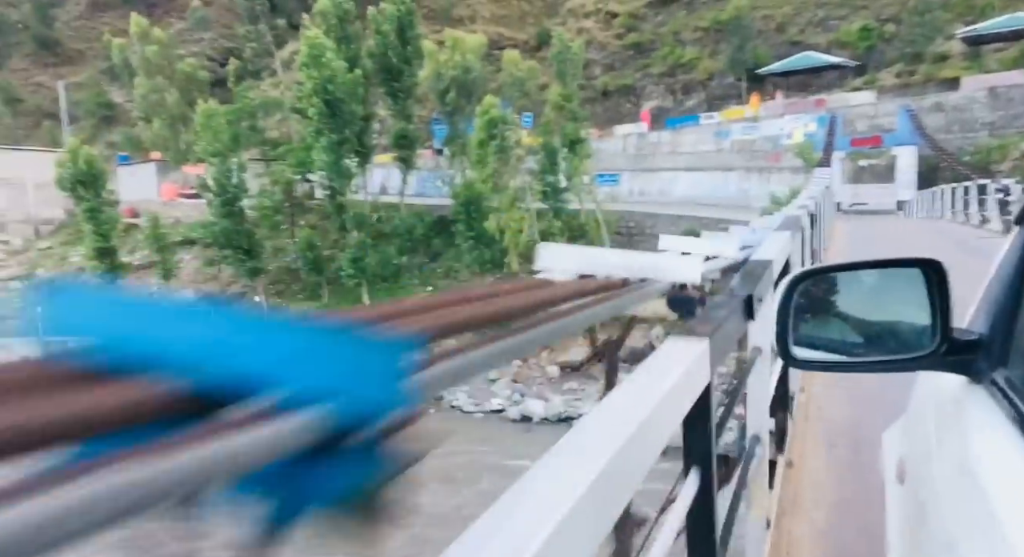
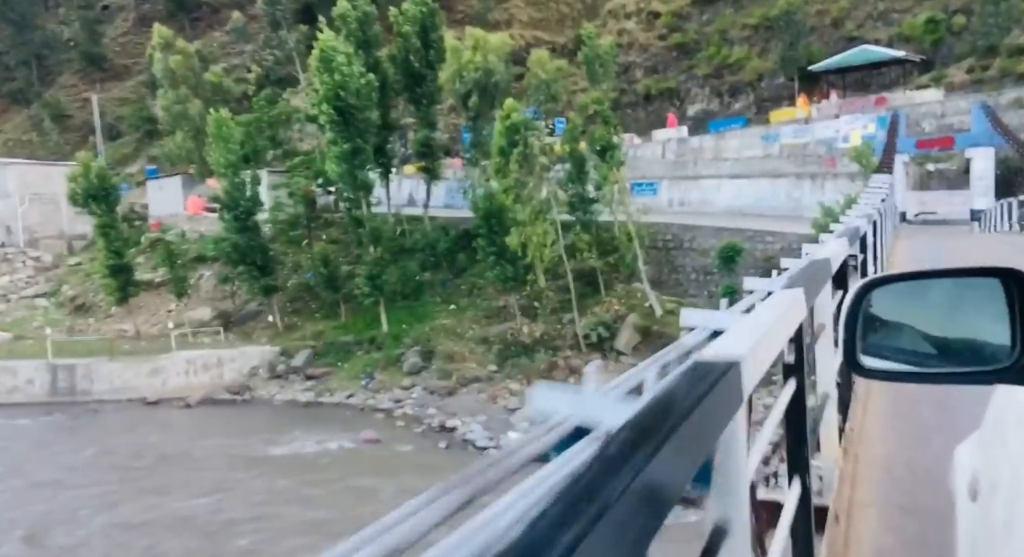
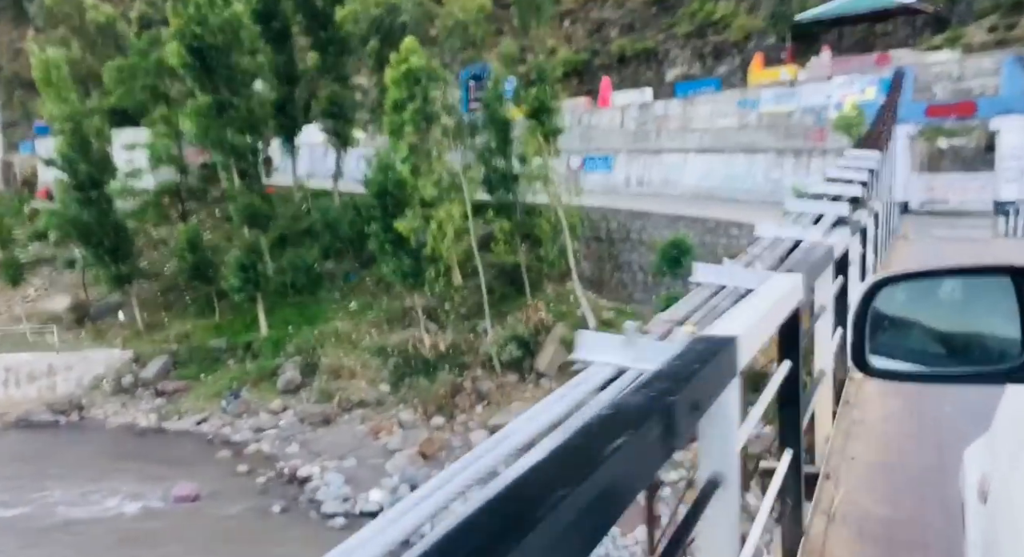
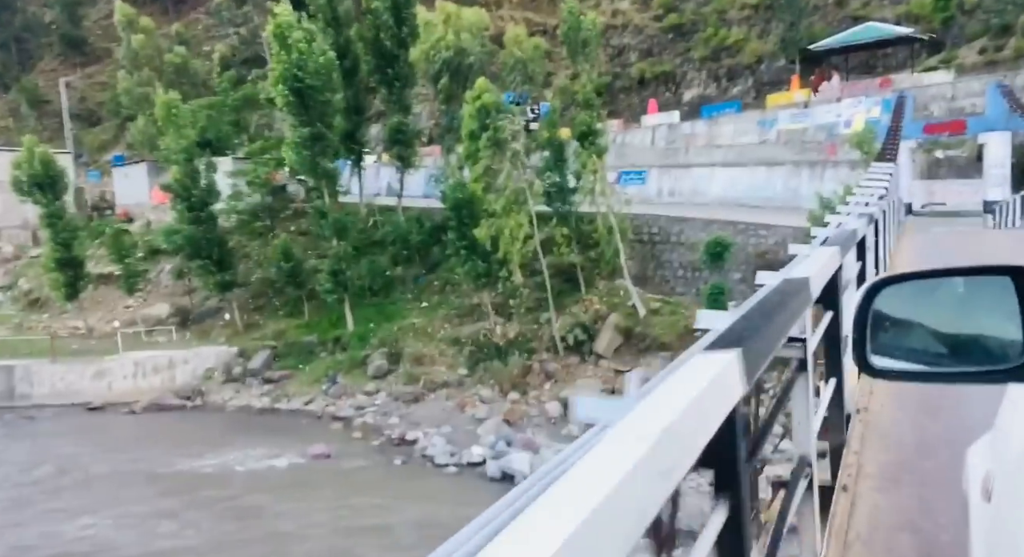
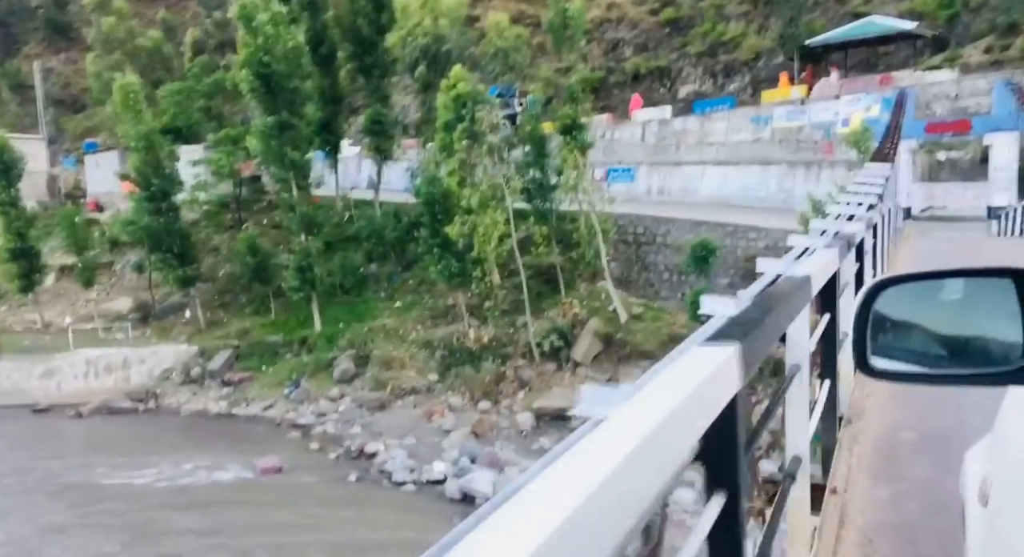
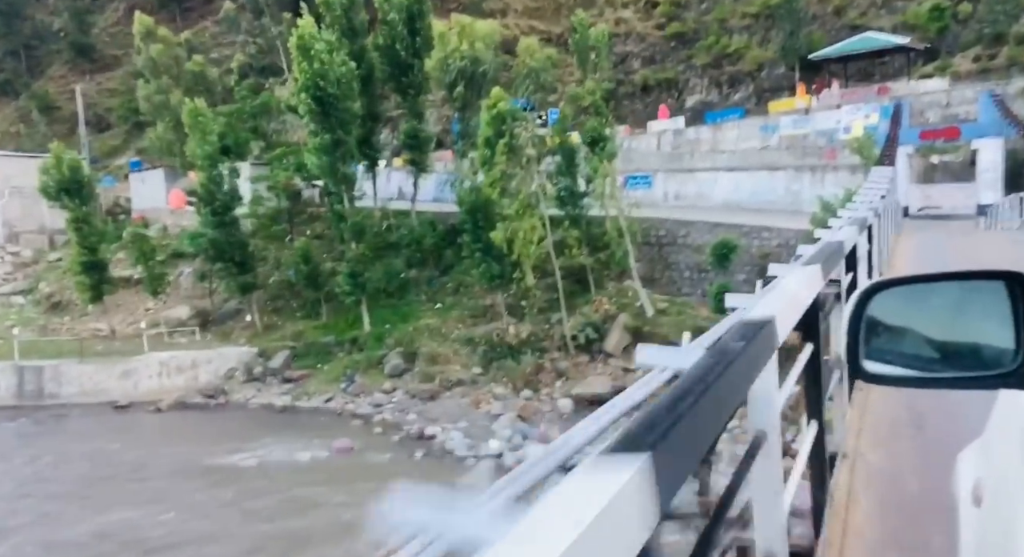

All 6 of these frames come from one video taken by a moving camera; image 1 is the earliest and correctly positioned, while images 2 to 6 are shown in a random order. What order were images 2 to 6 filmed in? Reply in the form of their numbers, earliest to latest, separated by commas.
2, 6, 4, 5, 3
